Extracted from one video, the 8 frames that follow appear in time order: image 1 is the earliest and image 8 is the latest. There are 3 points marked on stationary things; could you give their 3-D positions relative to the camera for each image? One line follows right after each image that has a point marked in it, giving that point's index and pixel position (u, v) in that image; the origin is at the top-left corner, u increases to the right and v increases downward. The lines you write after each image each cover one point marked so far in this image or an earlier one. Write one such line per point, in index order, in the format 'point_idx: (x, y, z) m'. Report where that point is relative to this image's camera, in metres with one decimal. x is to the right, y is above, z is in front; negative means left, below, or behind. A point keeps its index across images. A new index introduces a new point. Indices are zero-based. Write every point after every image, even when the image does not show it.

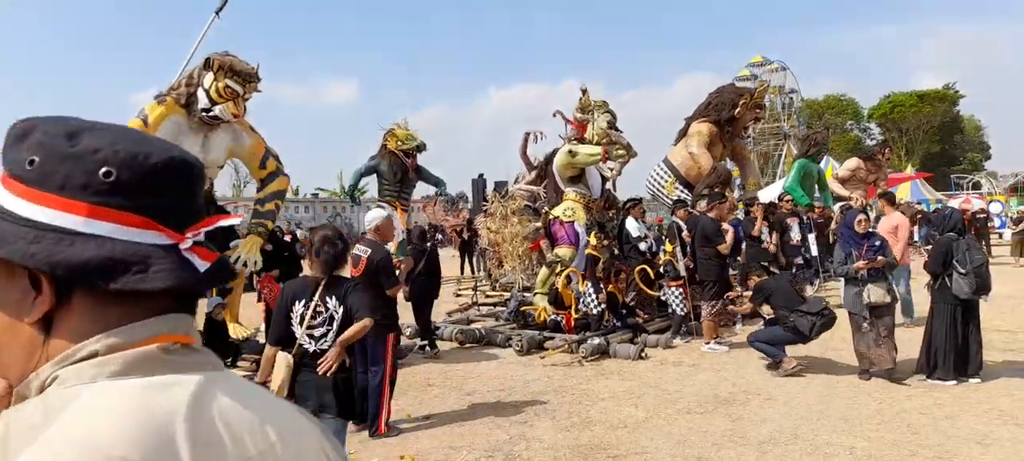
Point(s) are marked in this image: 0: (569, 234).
0: (+0.6, -0.1, +8.1) m
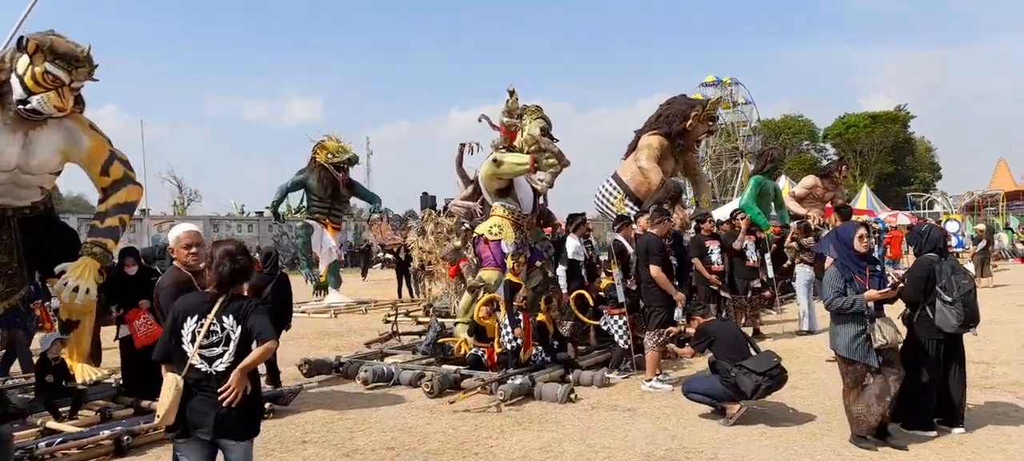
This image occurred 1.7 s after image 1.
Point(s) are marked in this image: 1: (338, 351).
0: (-0.2, -0.3, +7.1) m
1: (-2.1, -1.4, +8.6) m
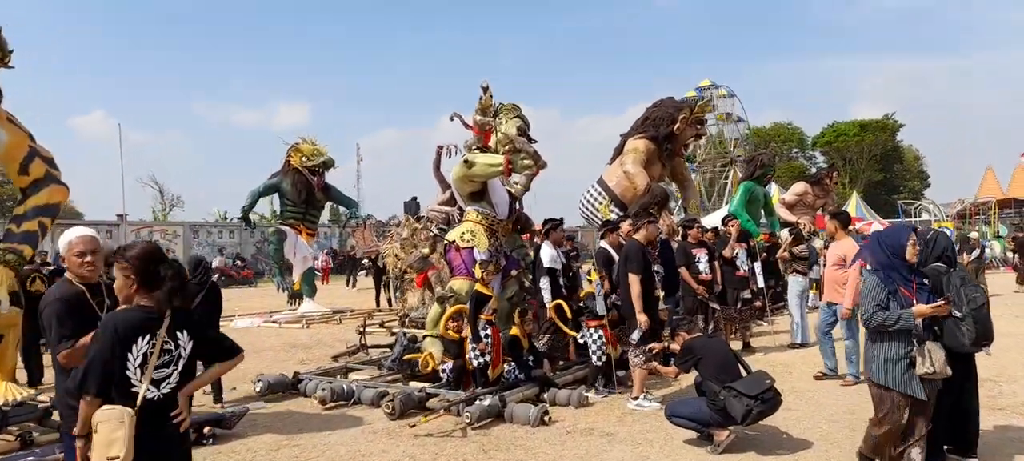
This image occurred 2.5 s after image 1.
0: (-0.4, -0.3, +6.6) m
1: (-2.4, -1.5, +8.1) m
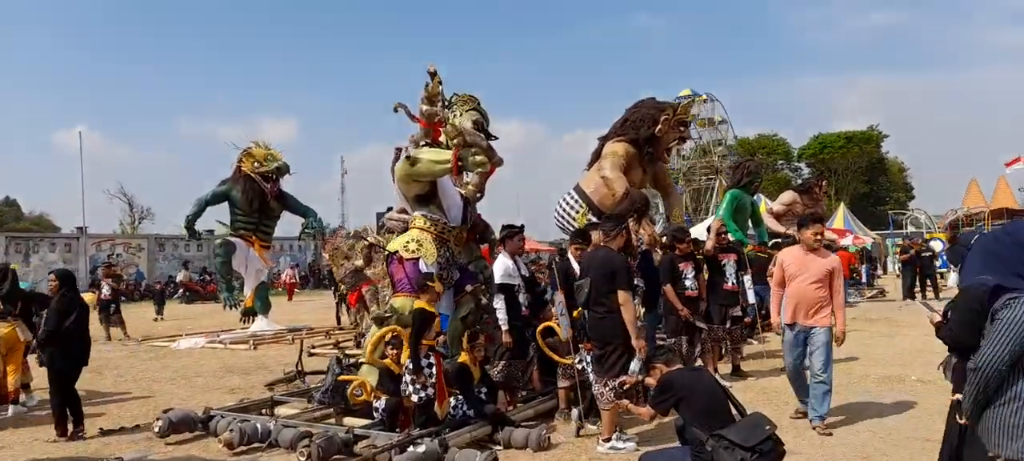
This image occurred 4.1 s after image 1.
0: (-0.8, -0.4, +5.6) m
1: (-2.8, -1.6, +7.1) m
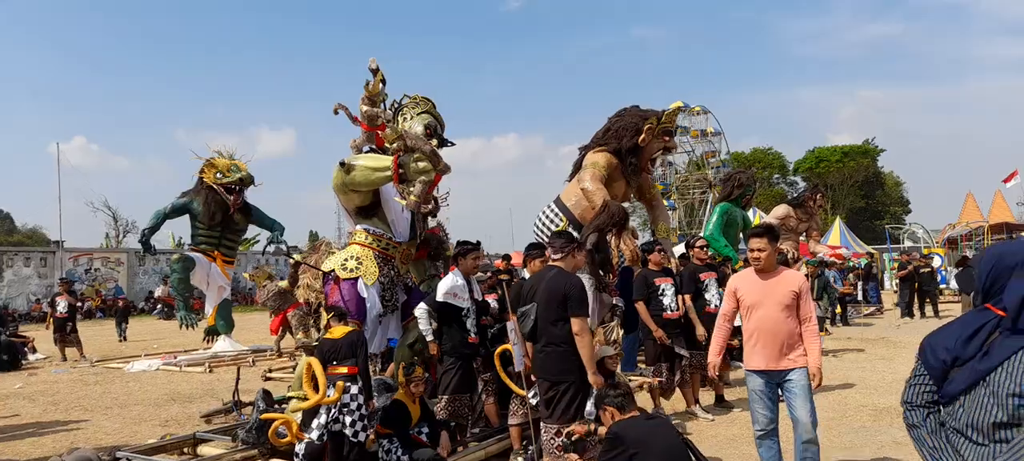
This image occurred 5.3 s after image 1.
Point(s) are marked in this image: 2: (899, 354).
0: (-1.1, -0.5, +5.0) m
1: (-3.1, -1.7, +6.4) m
2: (+5.3, -1.7, +9.9) m
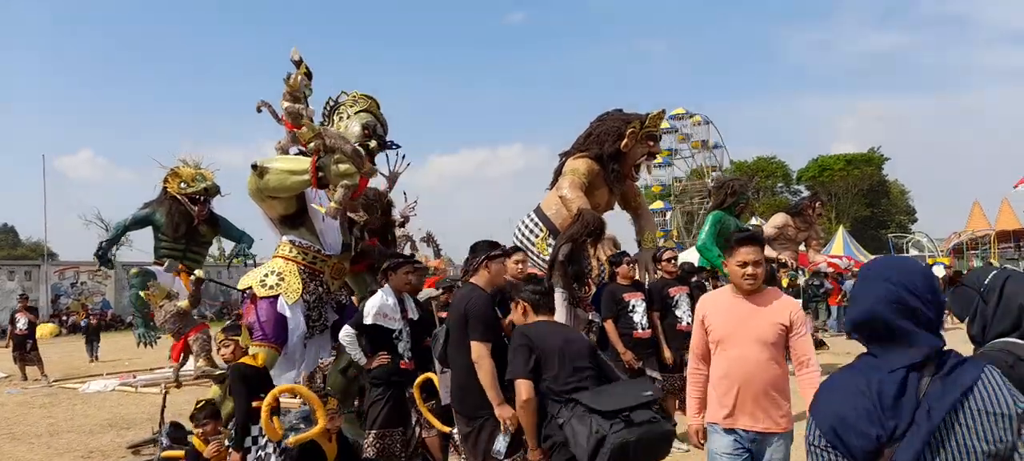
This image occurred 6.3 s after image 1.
0: (-1.5, -0.6, +4.4) m
1: (-3.5, -1.8, +5.8) m
2: (+5.0, -1.8, +9.2) m
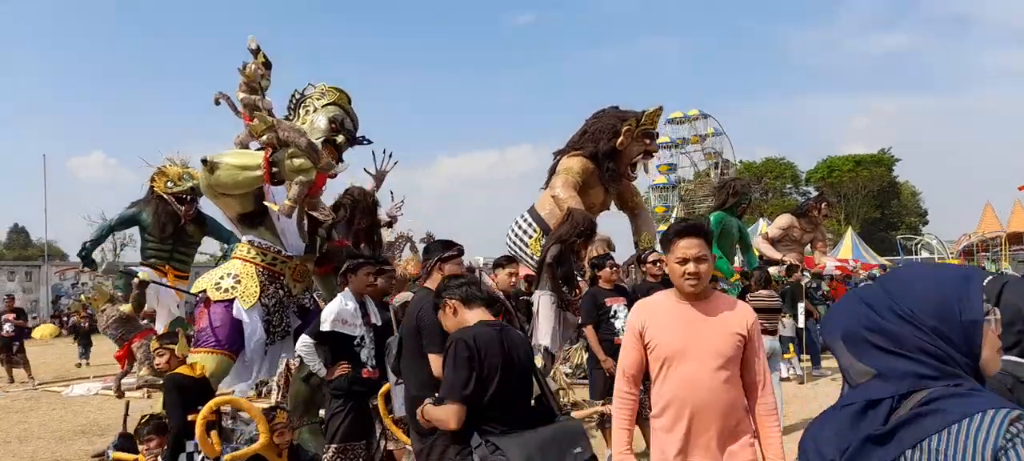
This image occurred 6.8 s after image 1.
0: (-1.7, -0.6, +4.1) m
1: (-3.6, -1.8, +5.6) m
2: (+4.8, -1.8, +8.9) m
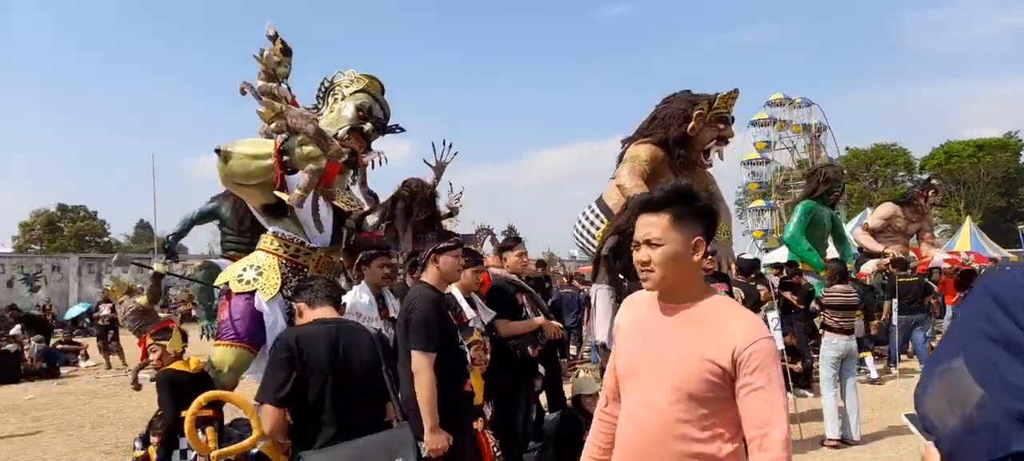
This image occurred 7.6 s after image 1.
0: (-1.6, -0.5, +4.1) m
1: (-3.3, -1.8, +5.8) m
2: (+5.5, -1.7, +8.0) m
